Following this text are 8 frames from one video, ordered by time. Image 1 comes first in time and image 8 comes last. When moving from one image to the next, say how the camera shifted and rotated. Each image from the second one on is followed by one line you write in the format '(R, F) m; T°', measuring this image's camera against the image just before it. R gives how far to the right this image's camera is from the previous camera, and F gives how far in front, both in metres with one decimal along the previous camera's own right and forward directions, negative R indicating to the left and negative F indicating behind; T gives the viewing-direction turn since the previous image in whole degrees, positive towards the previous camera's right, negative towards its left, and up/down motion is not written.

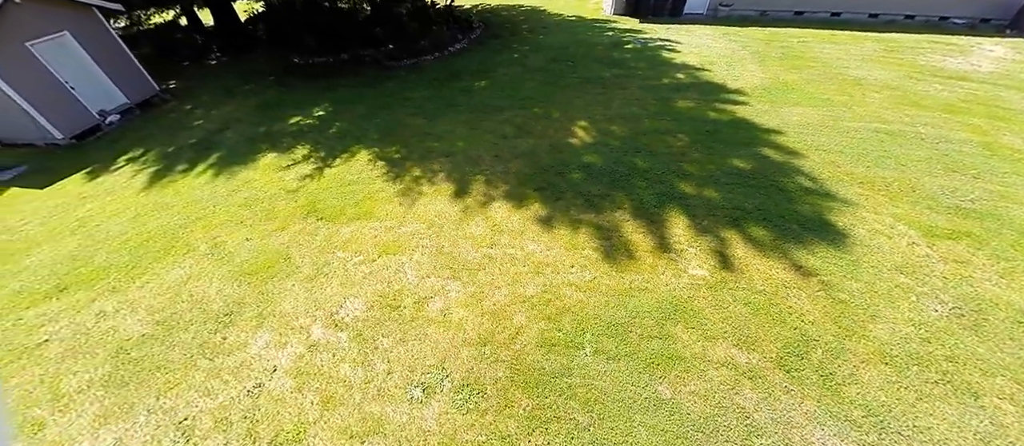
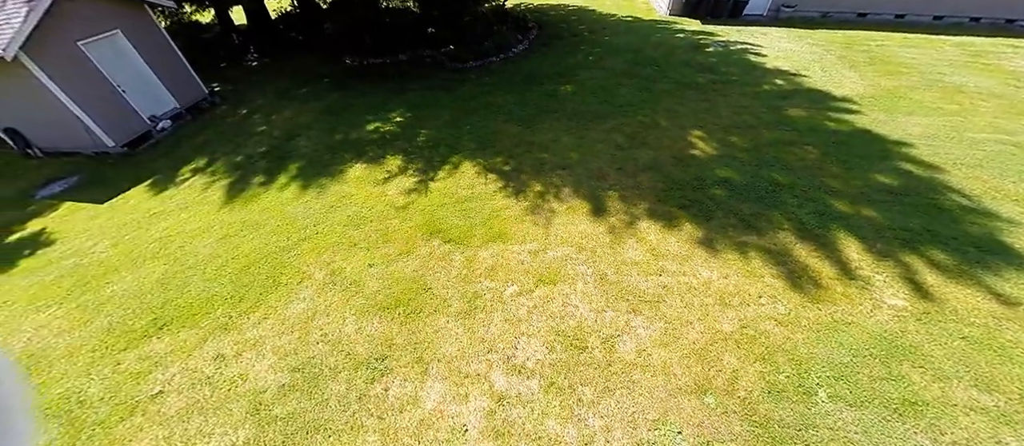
(-2.0, +0.5) m; +2°
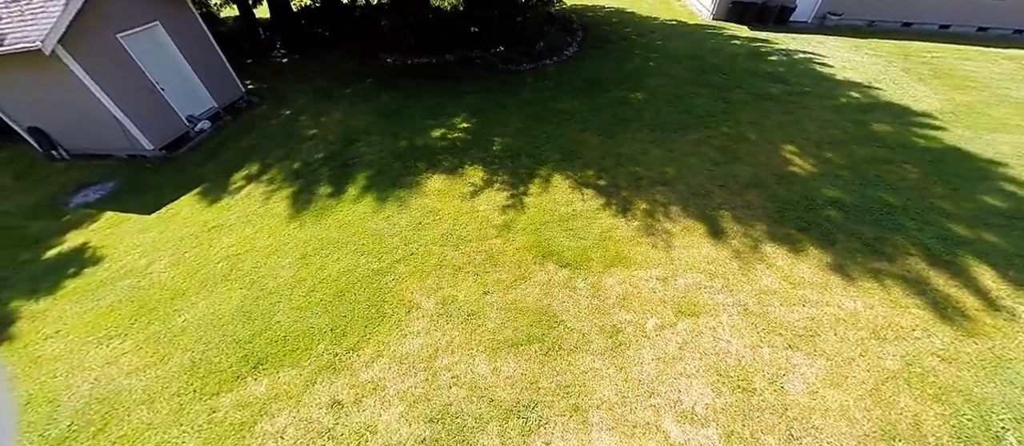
(-1.6, +0.4) m; +3°
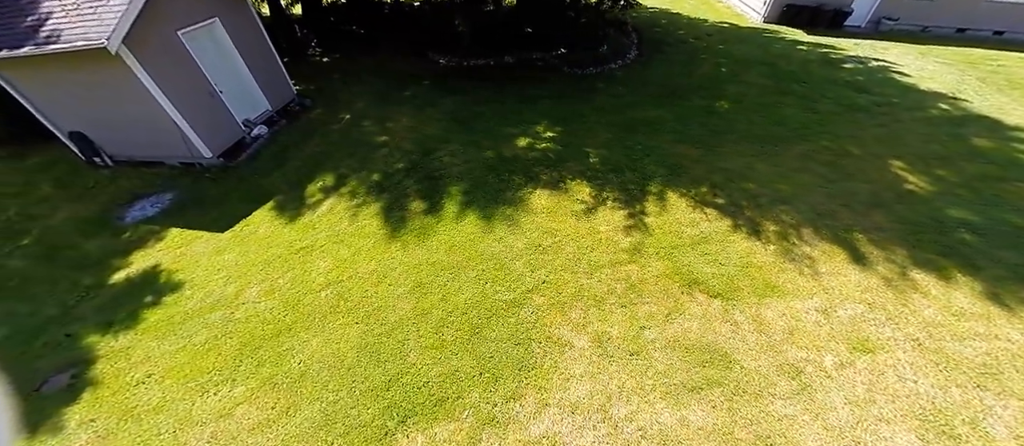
(-1.7, +0.4) m; +2°
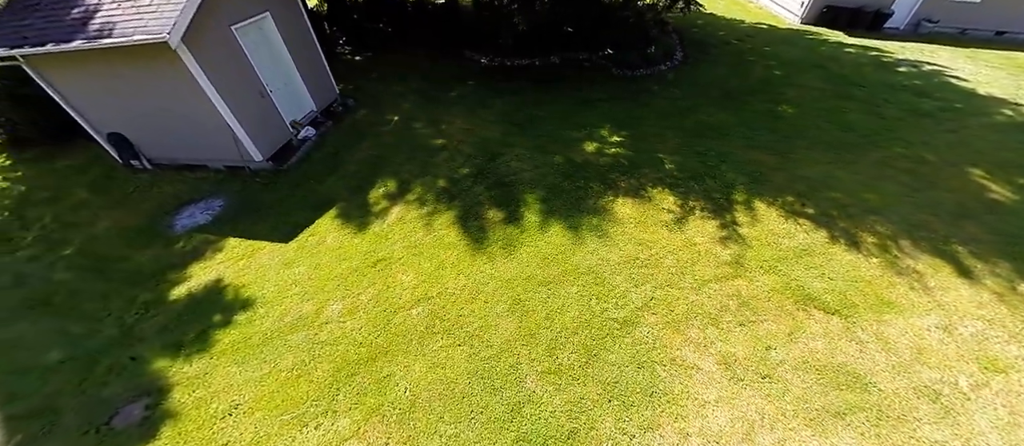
(-1.2, +0.3) m; +2°
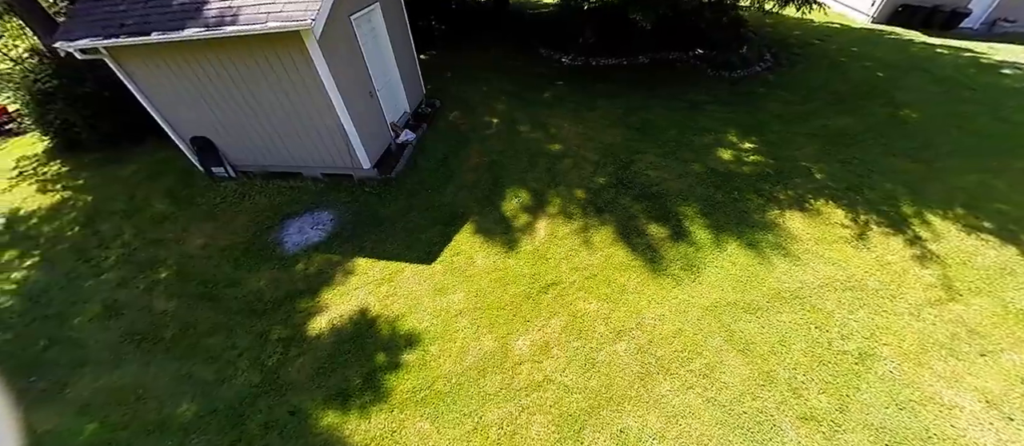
(-2.1, +0.5) m; +3°
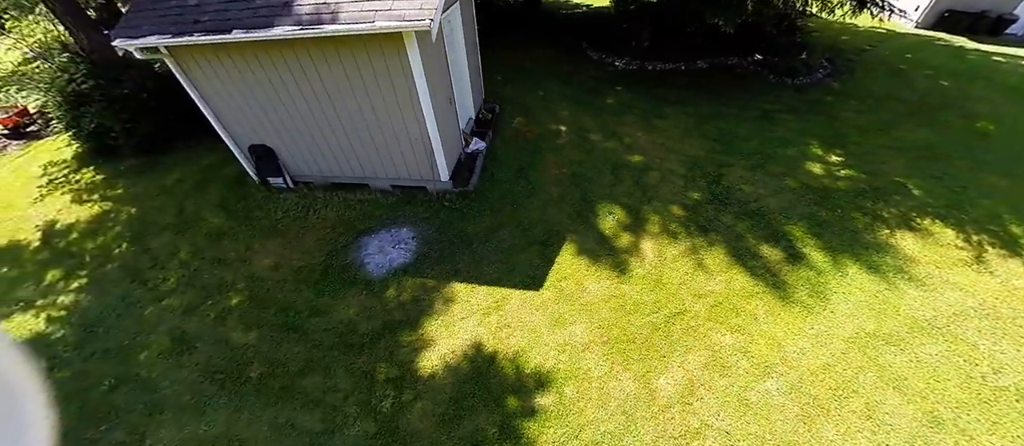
(-1.3, +0.3) m; +2°
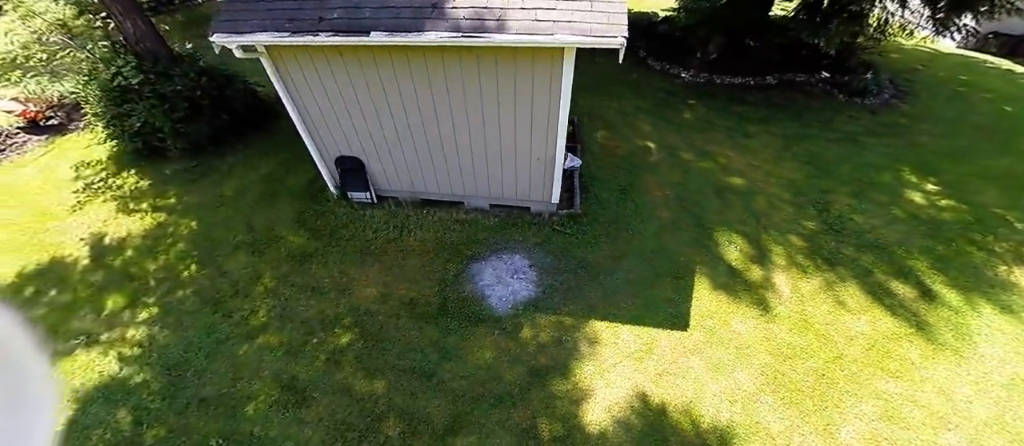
(-1.6, +0.4) m; +4°
